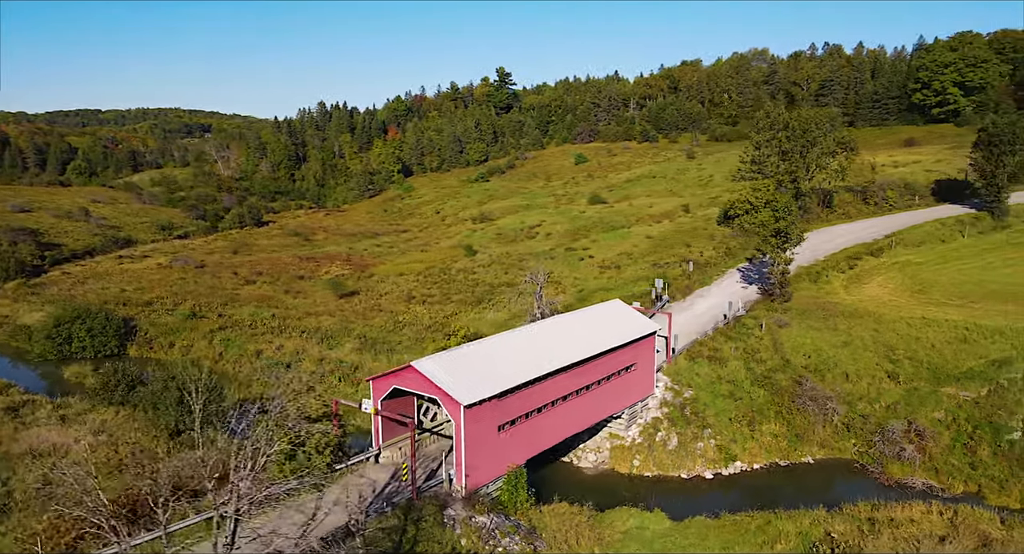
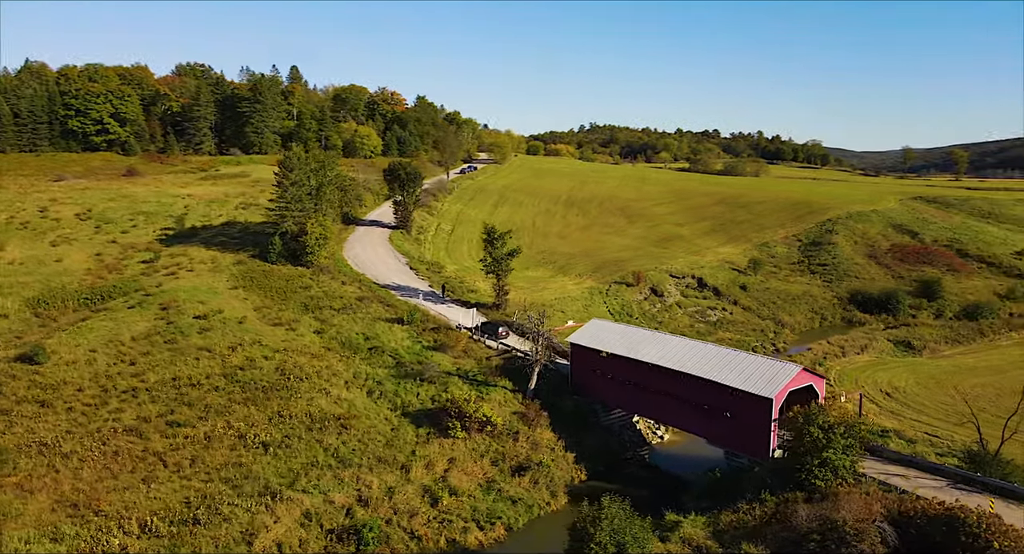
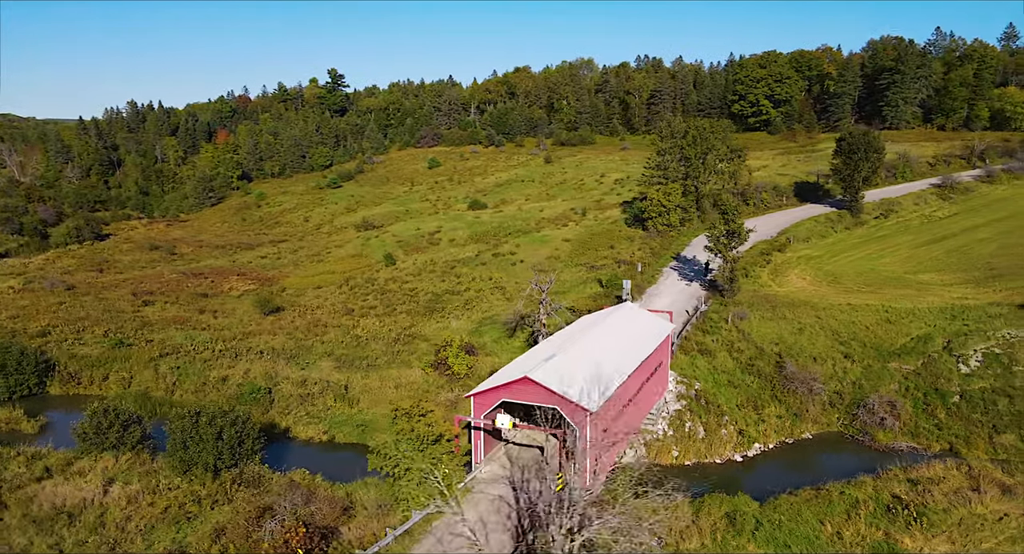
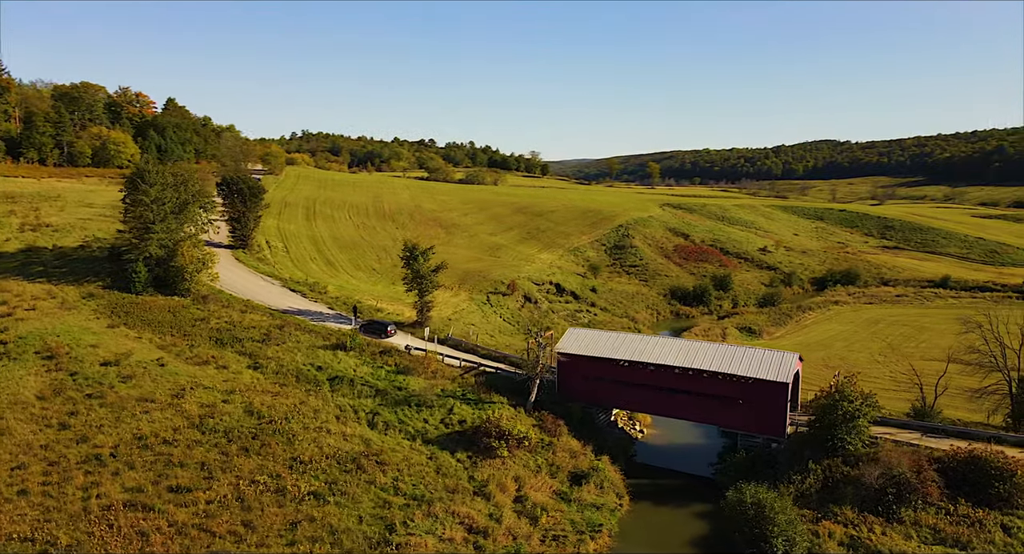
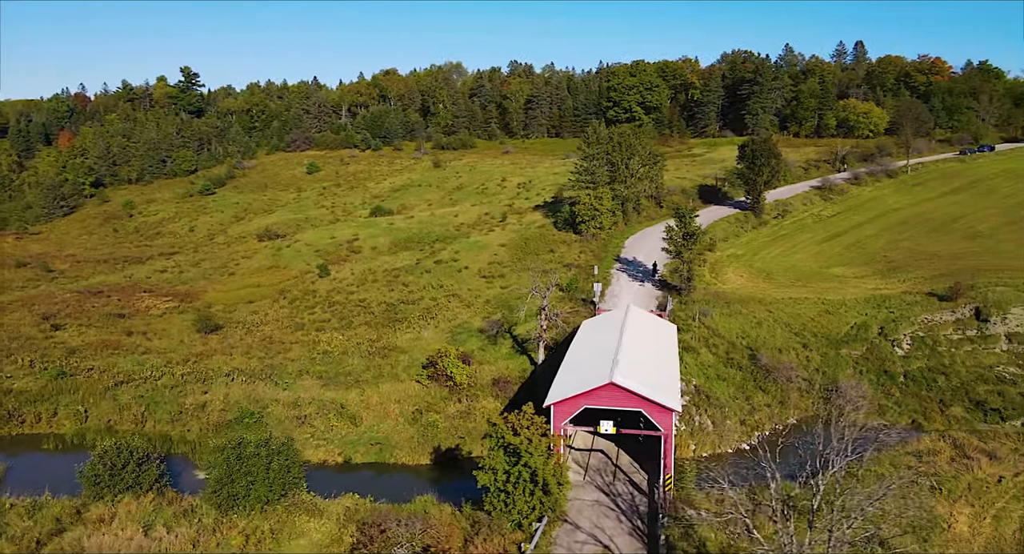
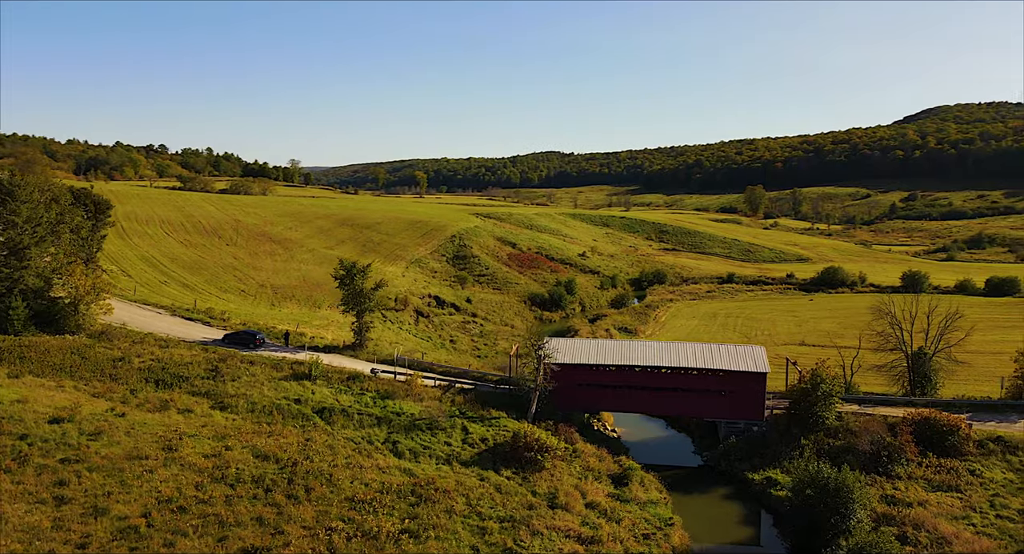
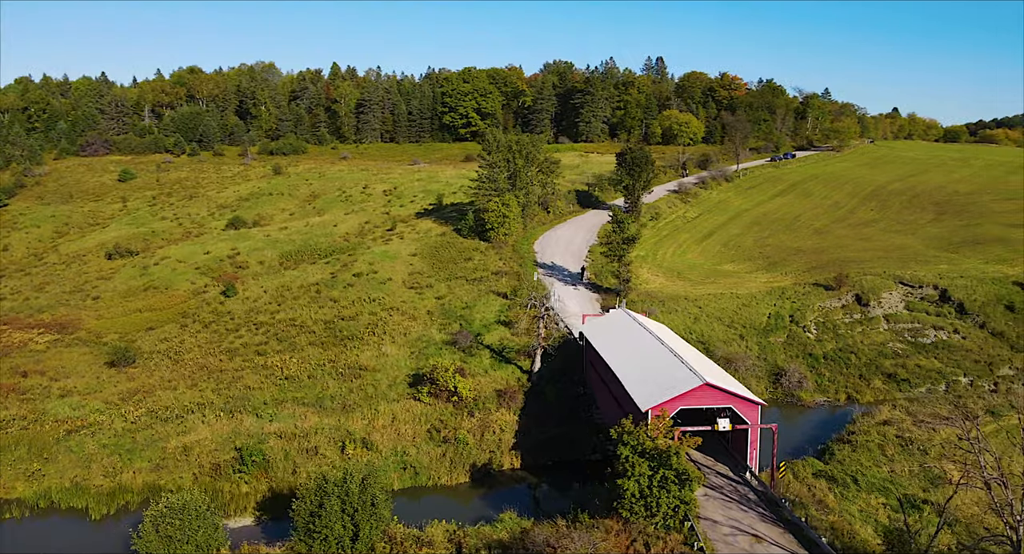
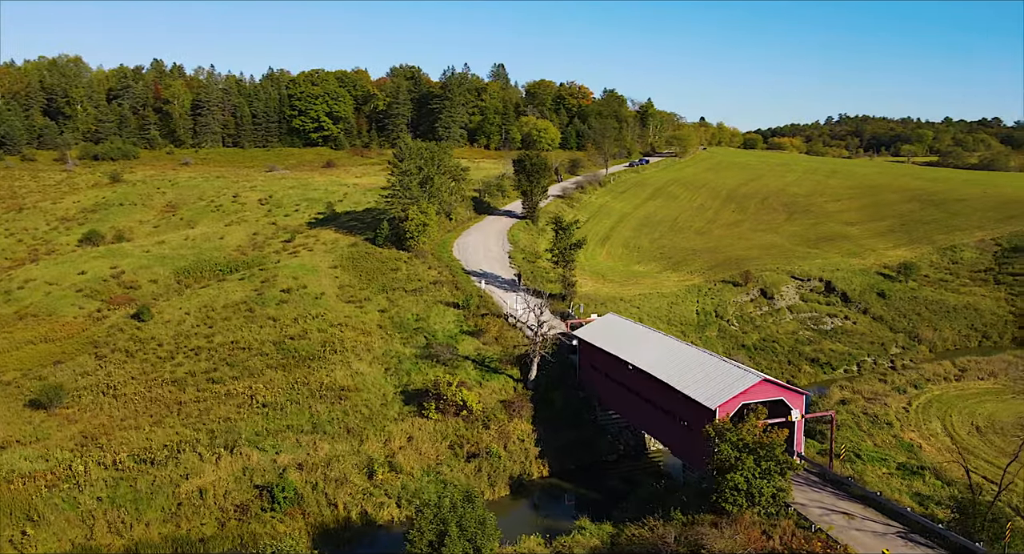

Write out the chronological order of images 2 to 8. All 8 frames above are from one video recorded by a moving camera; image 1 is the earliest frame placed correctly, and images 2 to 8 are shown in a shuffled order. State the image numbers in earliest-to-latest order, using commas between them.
3, 5, 7, 8, 2, 4, 6
